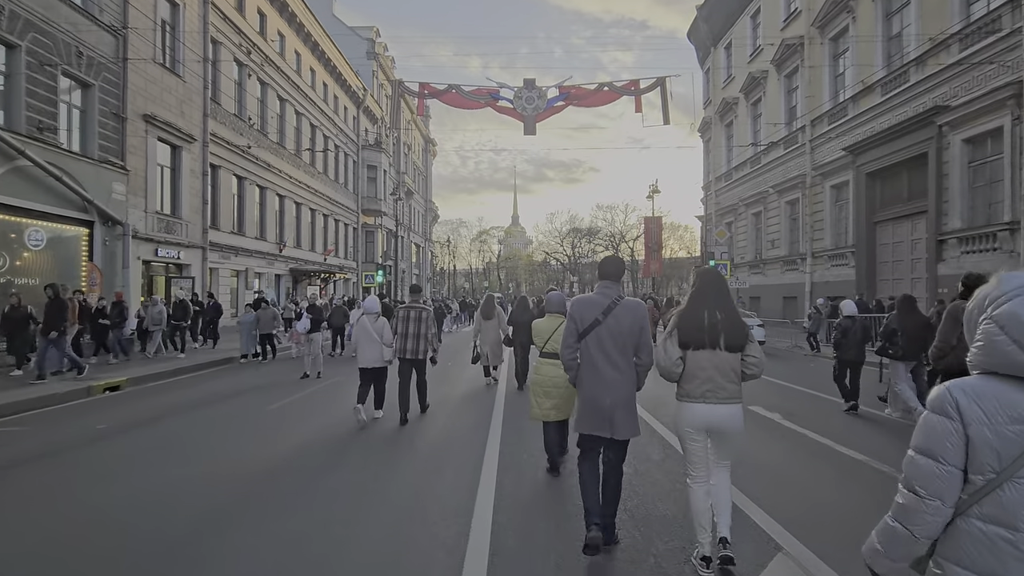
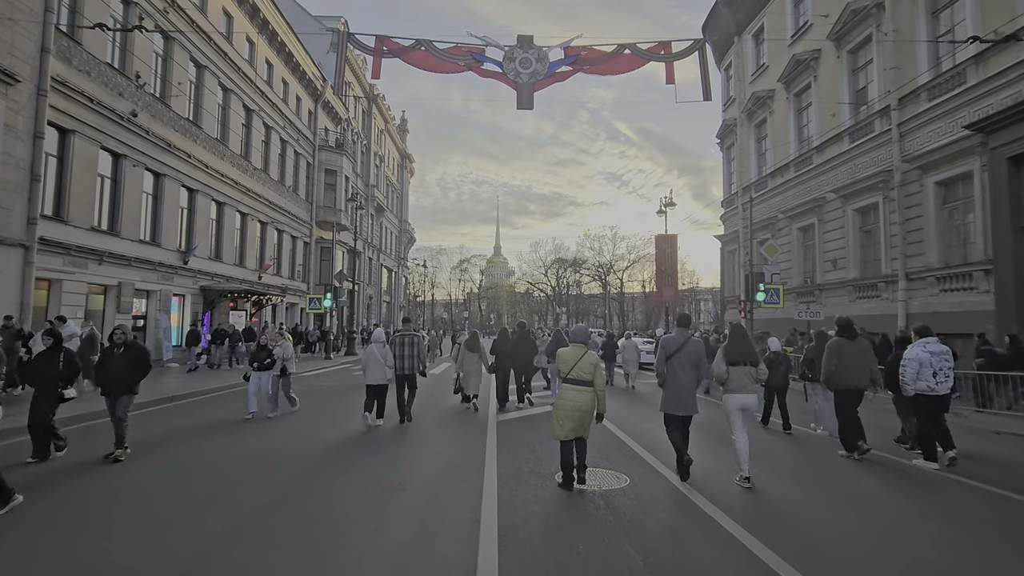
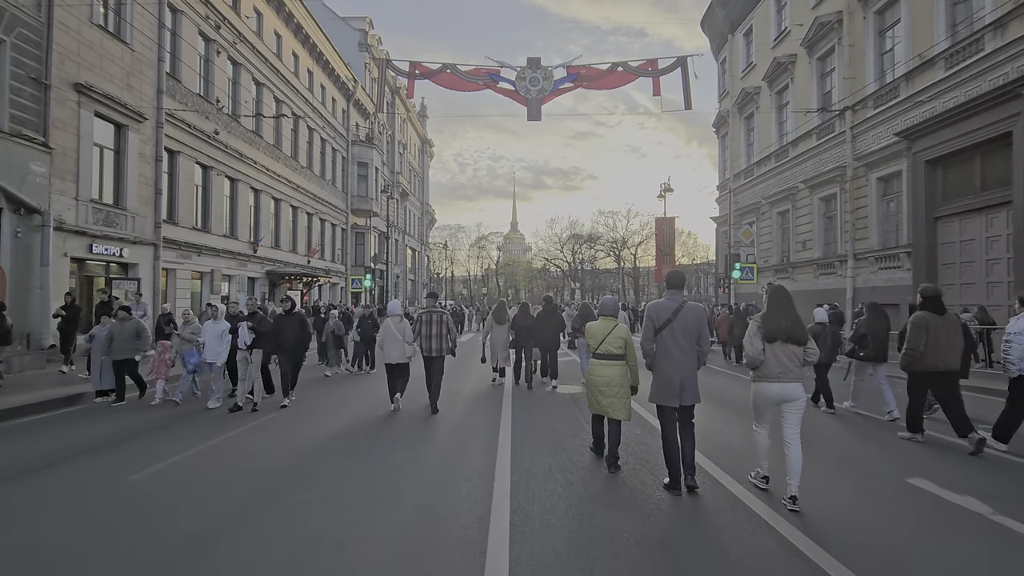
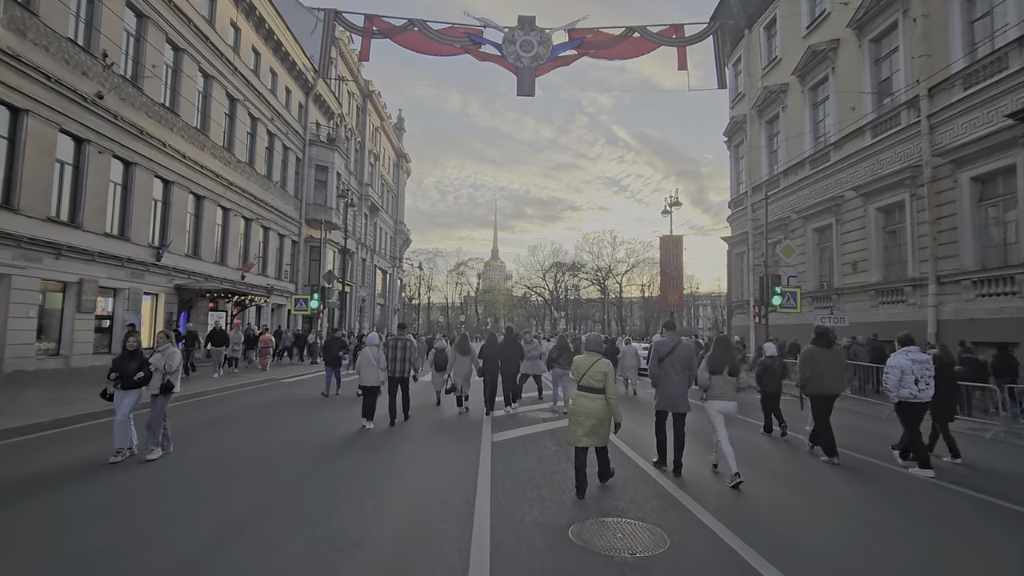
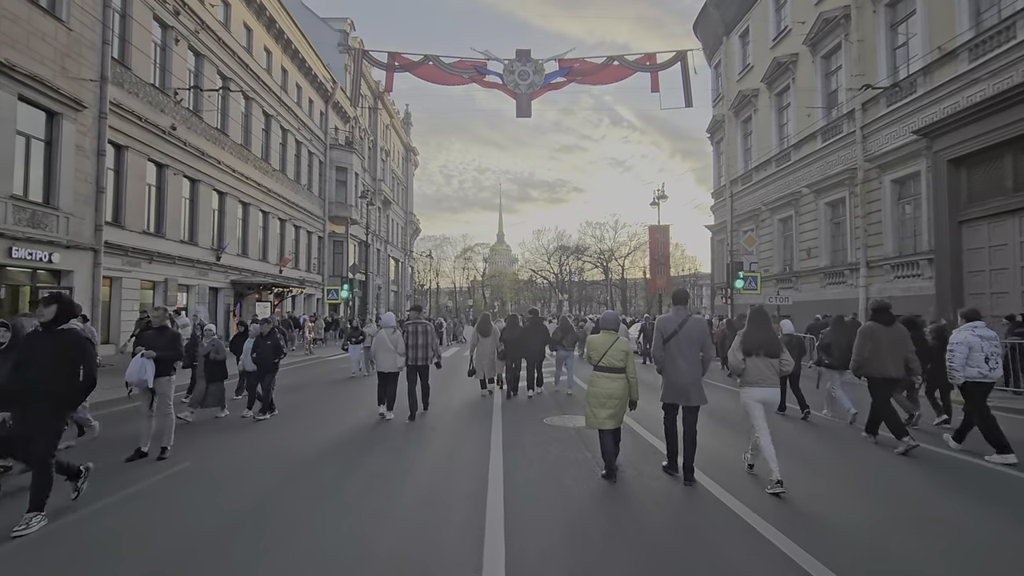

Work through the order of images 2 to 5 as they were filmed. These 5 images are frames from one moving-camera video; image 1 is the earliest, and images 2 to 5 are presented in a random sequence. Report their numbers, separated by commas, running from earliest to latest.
3, 5, 2, 4
